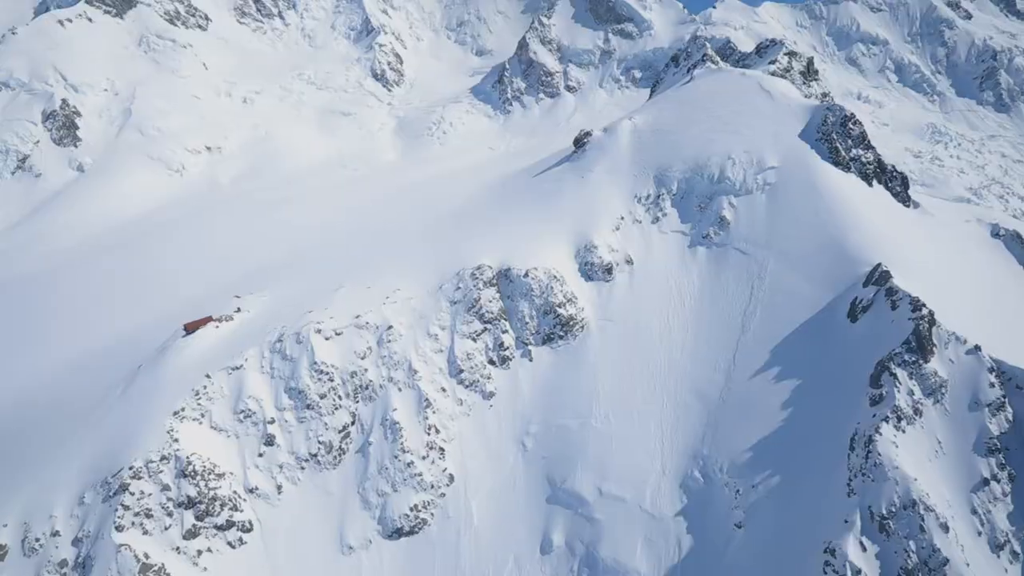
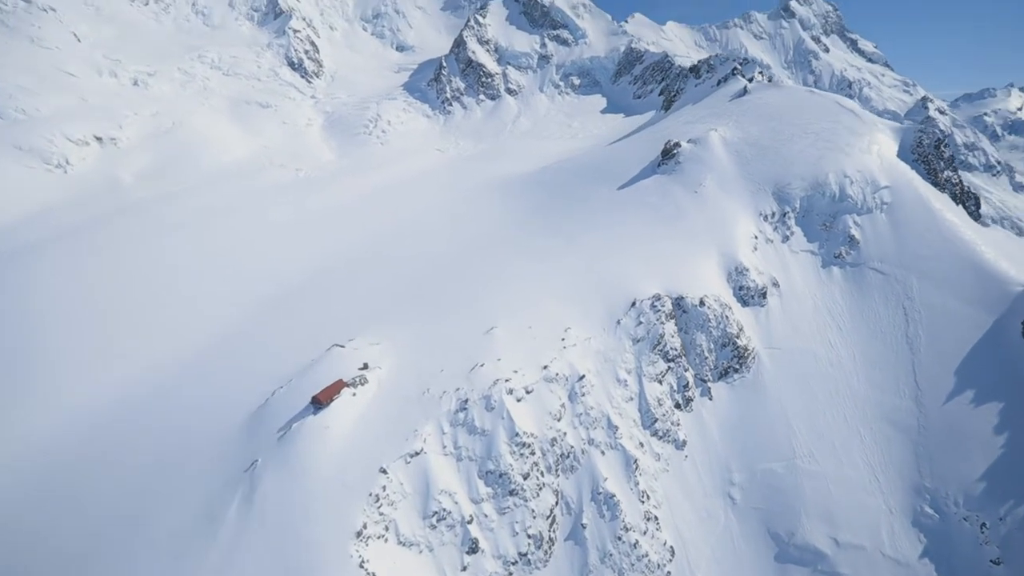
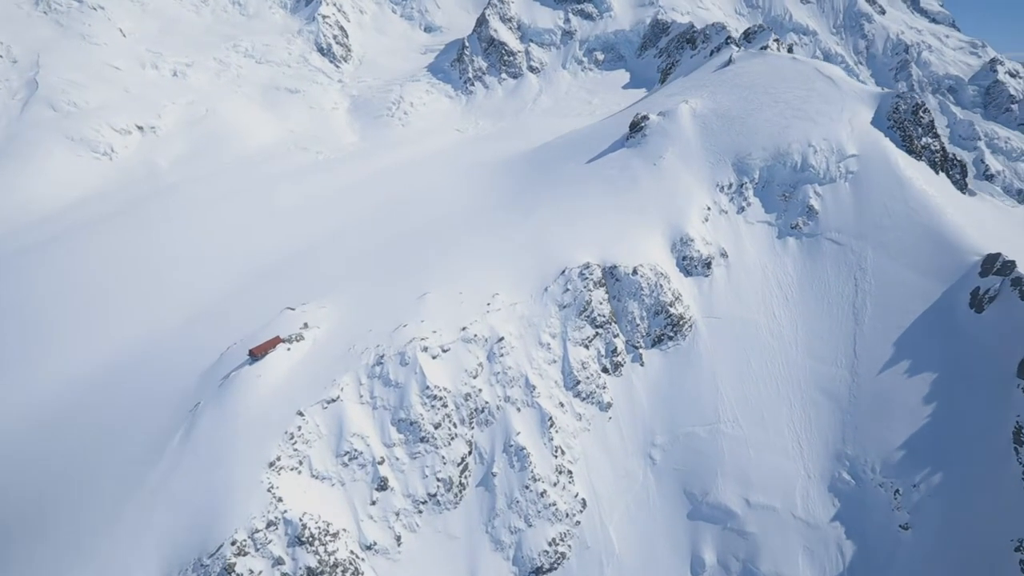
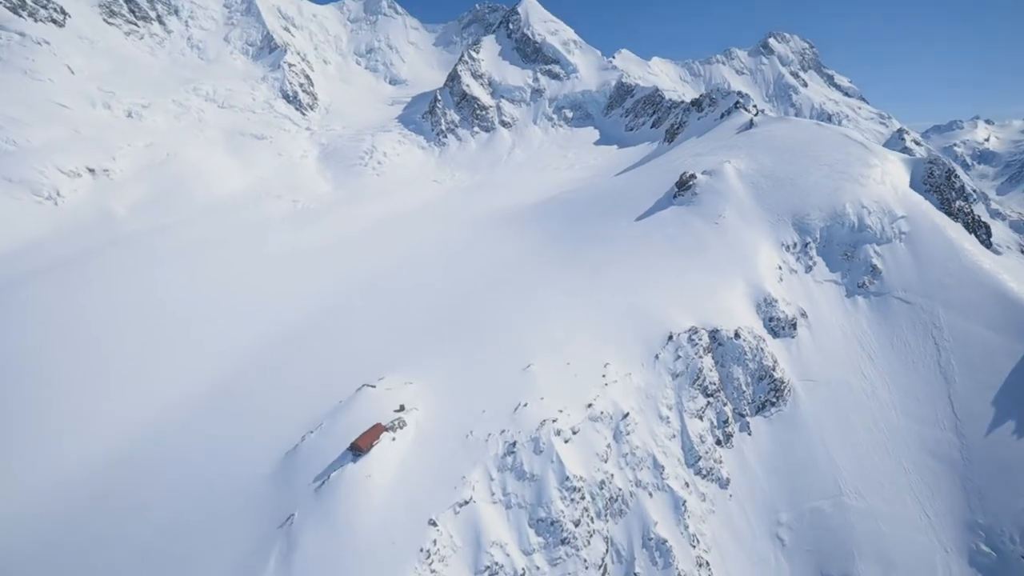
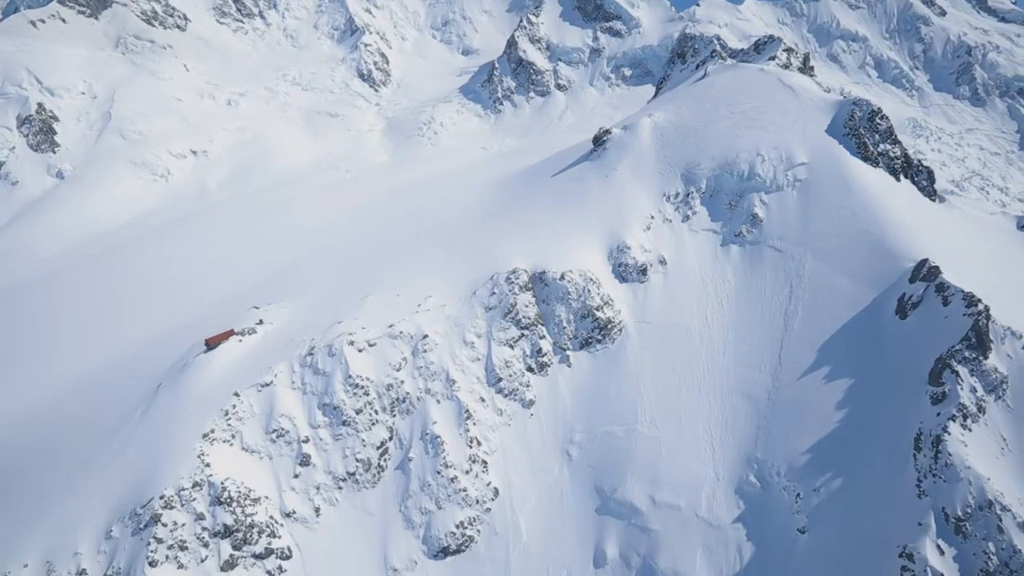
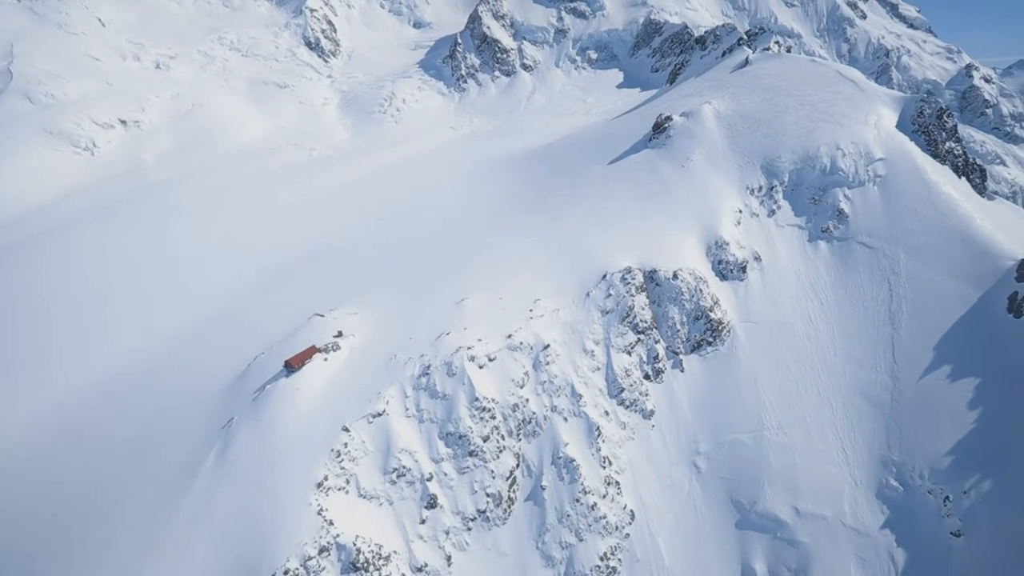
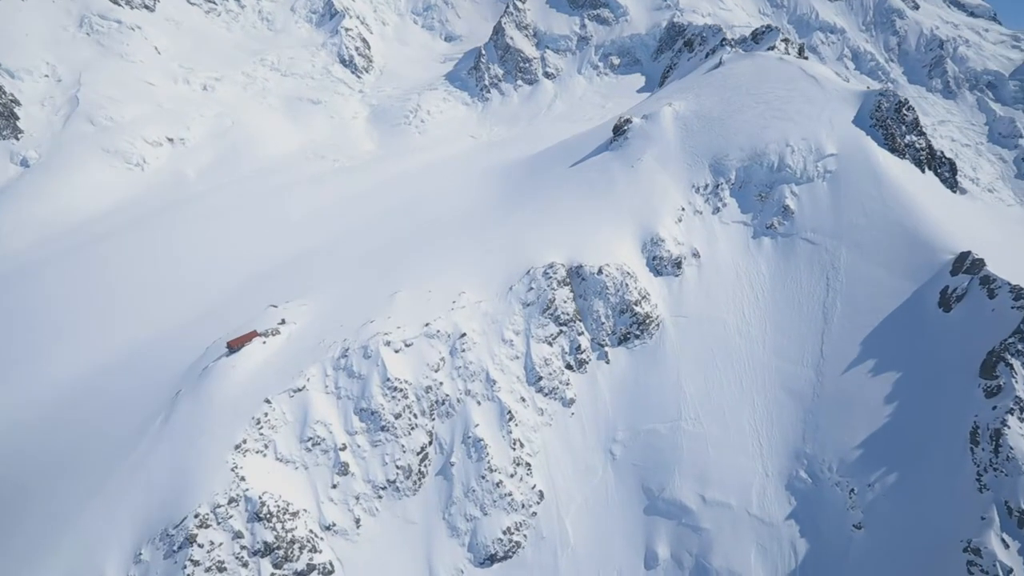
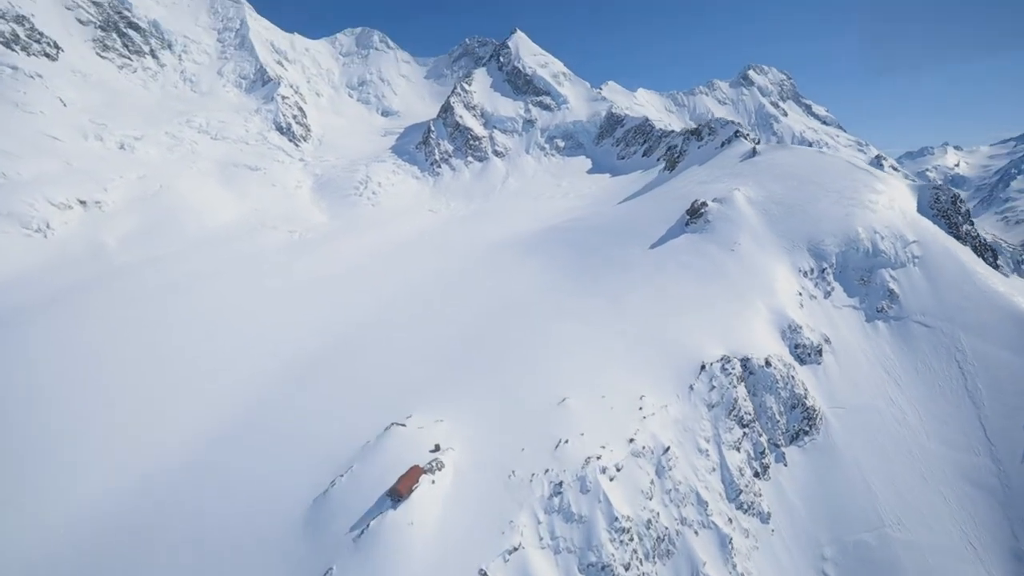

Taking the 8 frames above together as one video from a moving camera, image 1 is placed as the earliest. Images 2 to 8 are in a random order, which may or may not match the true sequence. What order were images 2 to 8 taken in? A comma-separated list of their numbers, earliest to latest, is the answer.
5, 7, 3, 6, 2, 4, 8
